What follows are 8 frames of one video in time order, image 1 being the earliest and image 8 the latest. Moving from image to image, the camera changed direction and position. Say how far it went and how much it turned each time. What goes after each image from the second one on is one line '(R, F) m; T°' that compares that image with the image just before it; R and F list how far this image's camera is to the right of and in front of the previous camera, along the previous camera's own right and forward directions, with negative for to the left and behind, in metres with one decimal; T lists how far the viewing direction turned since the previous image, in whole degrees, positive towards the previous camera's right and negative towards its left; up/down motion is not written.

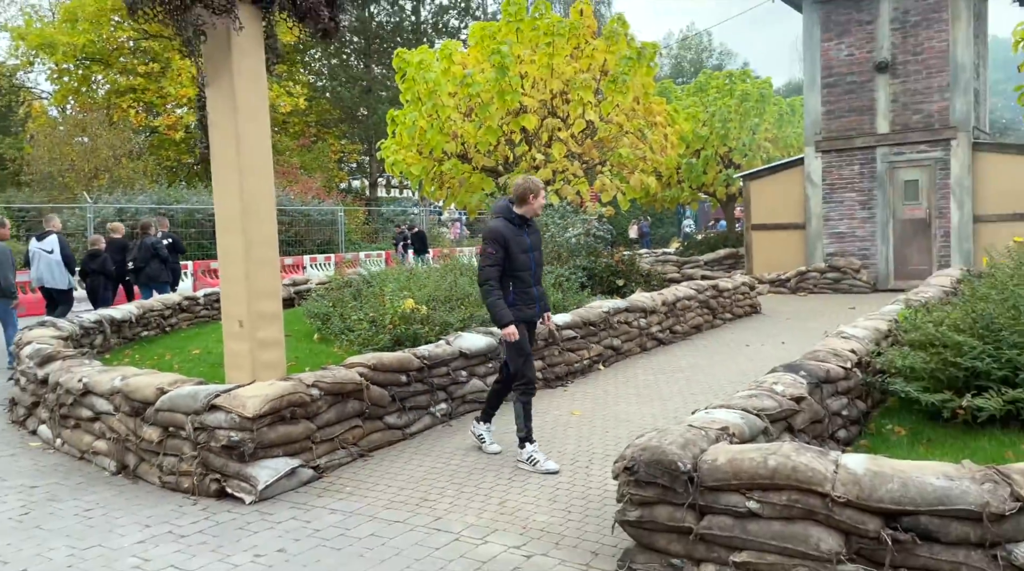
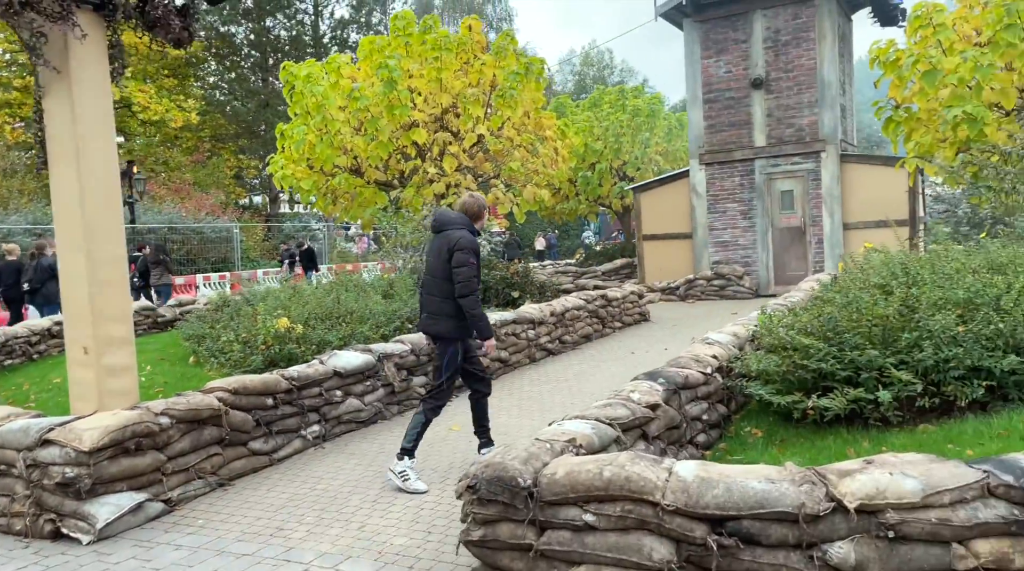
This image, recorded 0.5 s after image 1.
(+0.3, 0.0) m; +5°
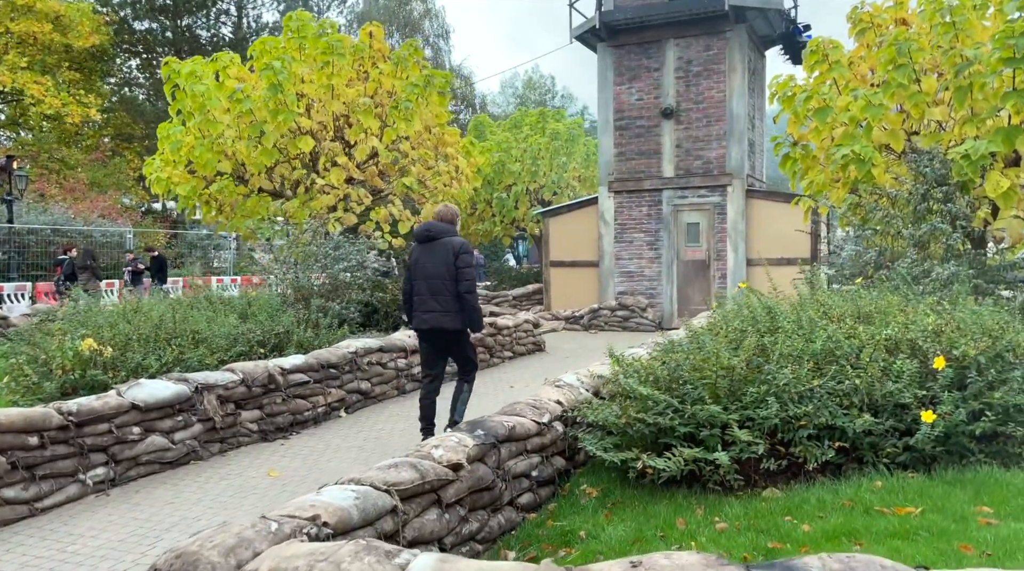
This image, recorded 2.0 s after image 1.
(+0.7, +0.6) m; +4°
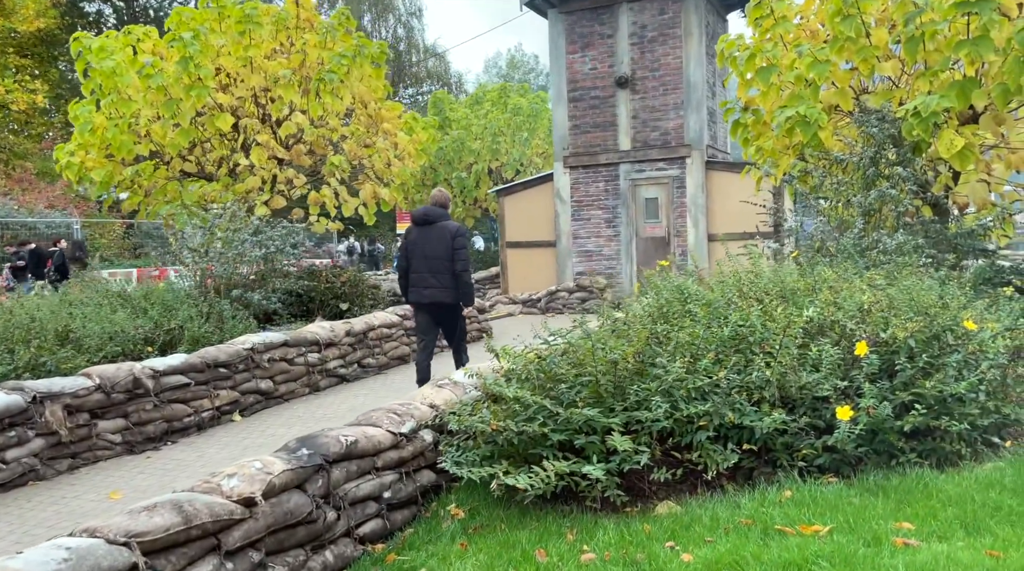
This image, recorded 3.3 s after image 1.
(+0.7, +0.8) m; 0°
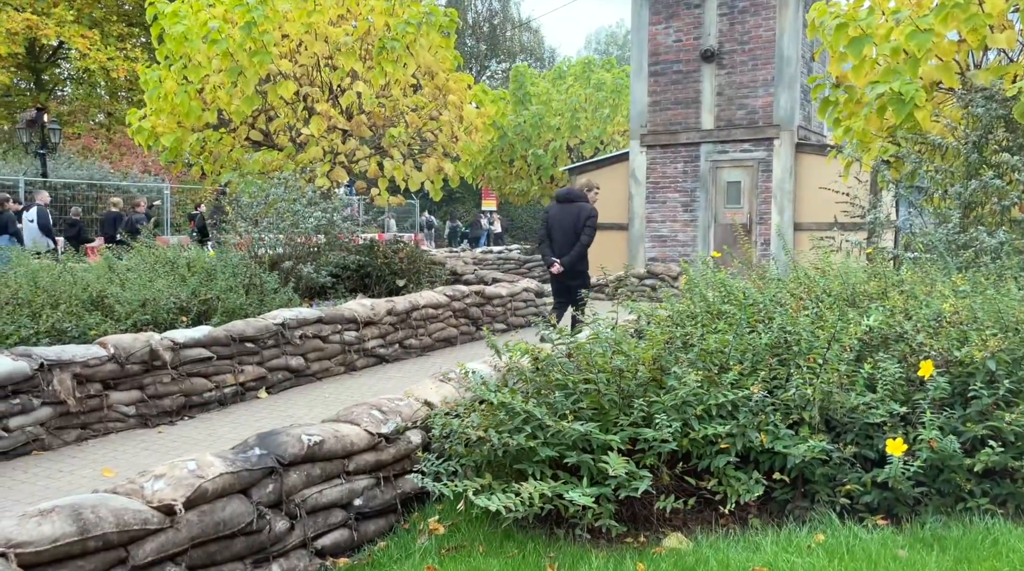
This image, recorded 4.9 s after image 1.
(+0.4, +0.6) m; -6°
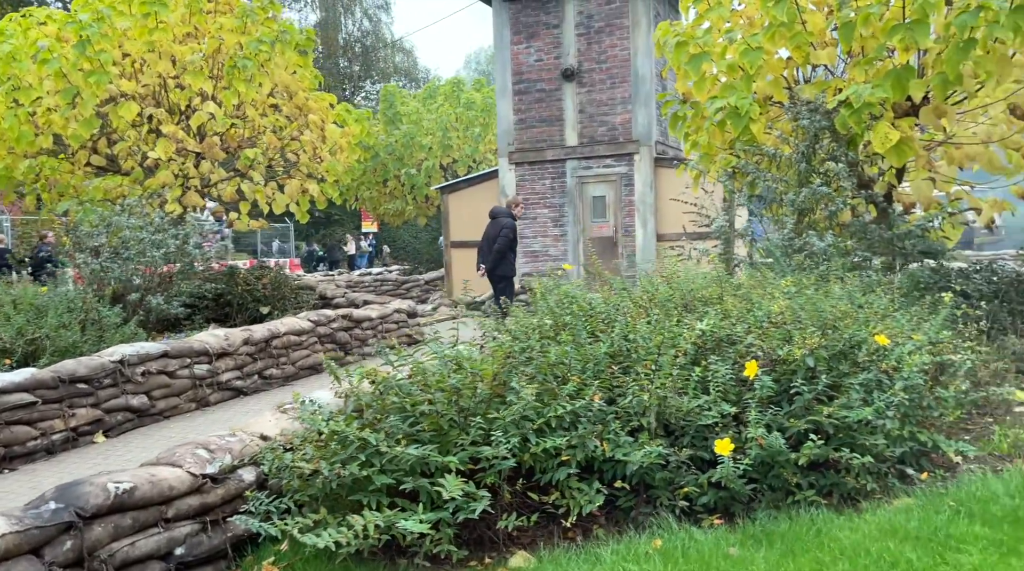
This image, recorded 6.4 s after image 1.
(+0.2, 0.0) m; +7°
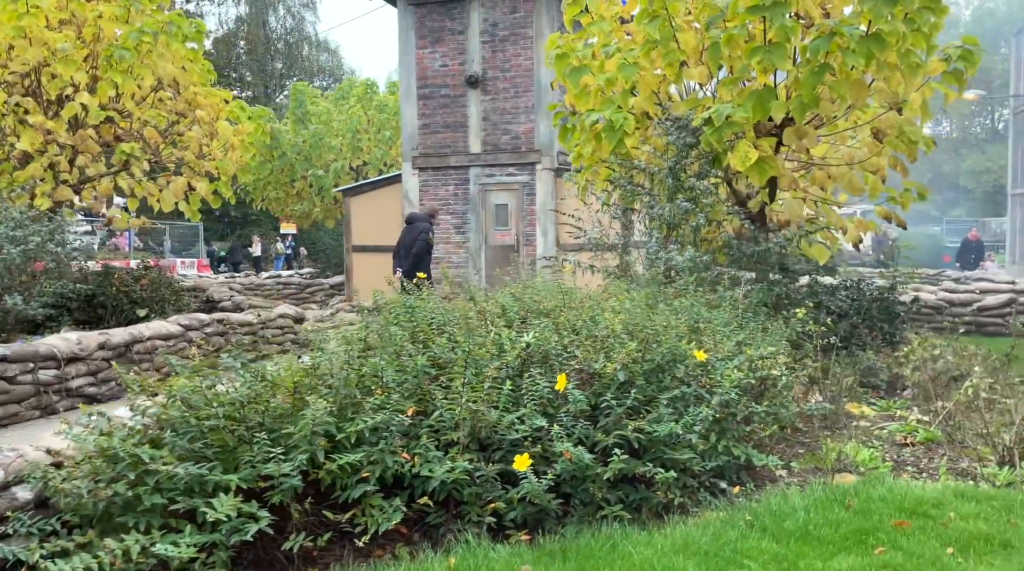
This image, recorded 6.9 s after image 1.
(+0.5, 0.0) m; +4°
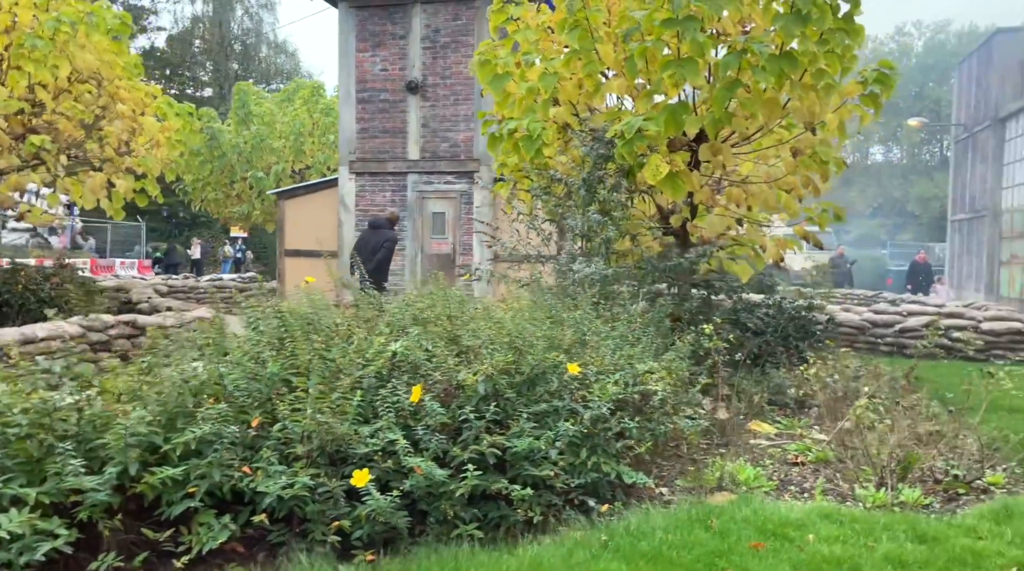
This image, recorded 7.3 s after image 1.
(+0.4, +0.1) m; +2°
